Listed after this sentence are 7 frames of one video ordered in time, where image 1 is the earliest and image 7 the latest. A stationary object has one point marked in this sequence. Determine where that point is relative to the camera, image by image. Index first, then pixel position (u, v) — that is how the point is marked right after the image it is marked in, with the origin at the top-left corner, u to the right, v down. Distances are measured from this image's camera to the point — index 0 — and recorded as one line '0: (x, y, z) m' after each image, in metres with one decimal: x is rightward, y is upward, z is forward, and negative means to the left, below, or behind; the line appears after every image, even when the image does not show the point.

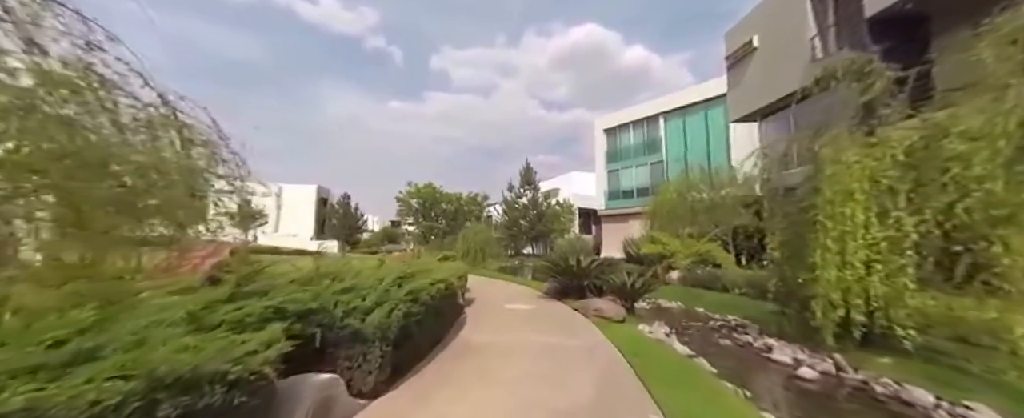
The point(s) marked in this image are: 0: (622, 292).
0: (+3.0, -2.3, +8.7) m
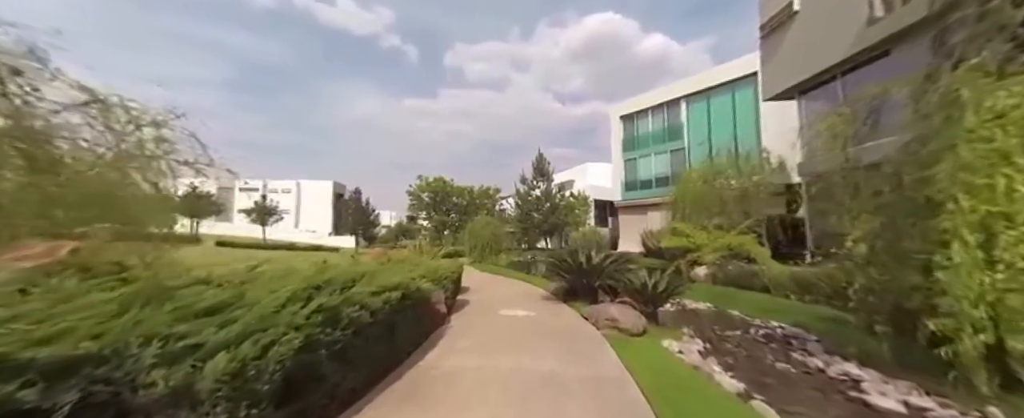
0: (+3.0, -2.0, +7.3) m
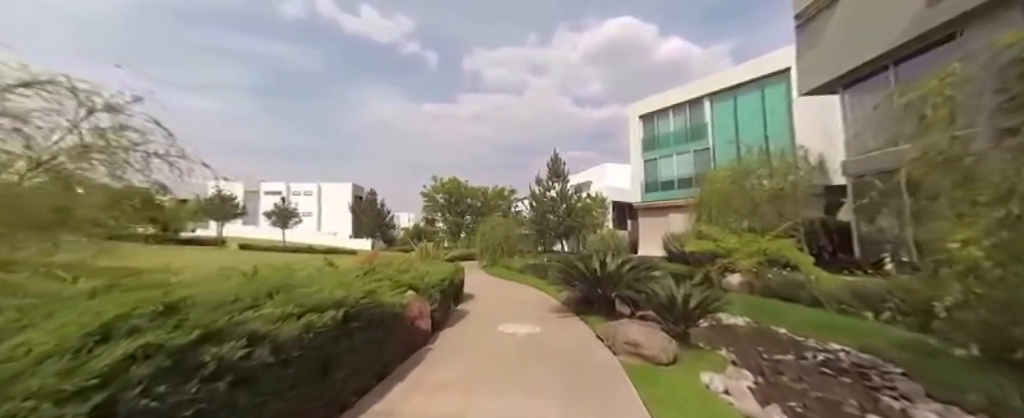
0: (+3.0, -1.9, +6.2) m
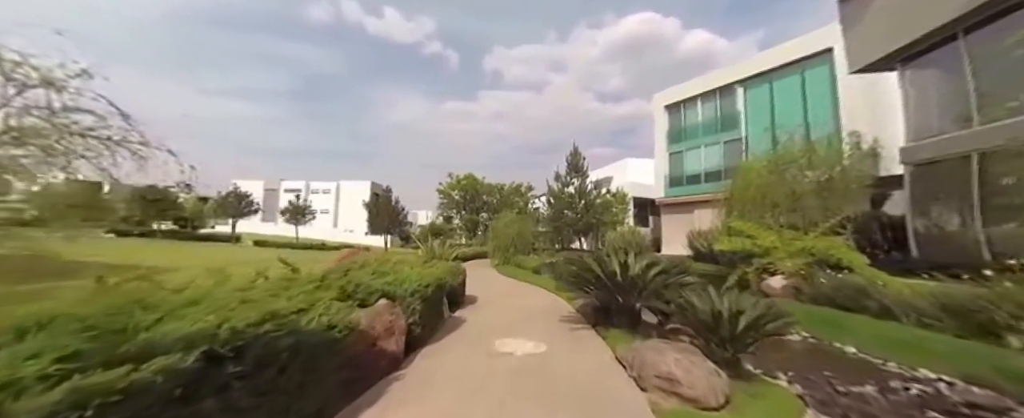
0: (+3.0, -1.8, +5.0) m
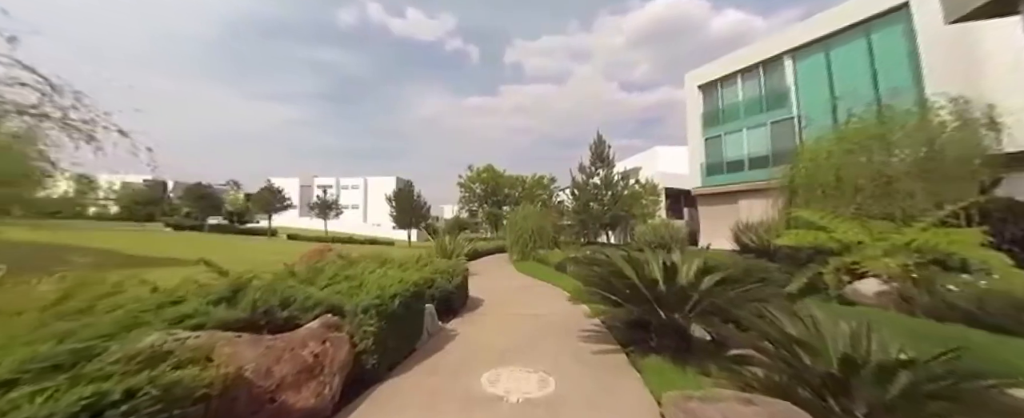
0: (+3.0, -1.5, +3.4) m
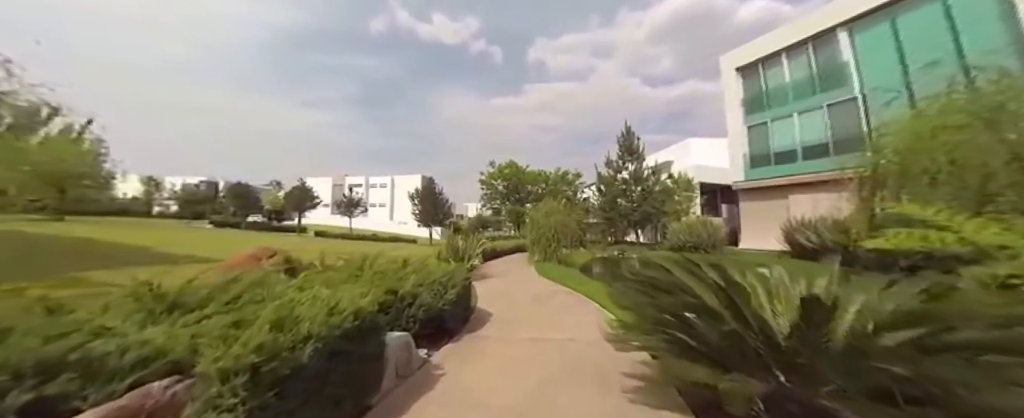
0: (+3.0, -1.4, +1.6) m
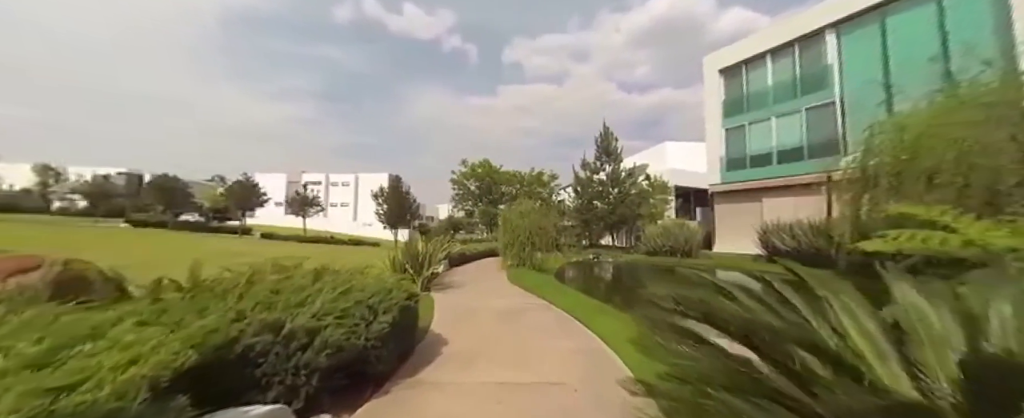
0: (+2.8, -1.3, +0.4) m
